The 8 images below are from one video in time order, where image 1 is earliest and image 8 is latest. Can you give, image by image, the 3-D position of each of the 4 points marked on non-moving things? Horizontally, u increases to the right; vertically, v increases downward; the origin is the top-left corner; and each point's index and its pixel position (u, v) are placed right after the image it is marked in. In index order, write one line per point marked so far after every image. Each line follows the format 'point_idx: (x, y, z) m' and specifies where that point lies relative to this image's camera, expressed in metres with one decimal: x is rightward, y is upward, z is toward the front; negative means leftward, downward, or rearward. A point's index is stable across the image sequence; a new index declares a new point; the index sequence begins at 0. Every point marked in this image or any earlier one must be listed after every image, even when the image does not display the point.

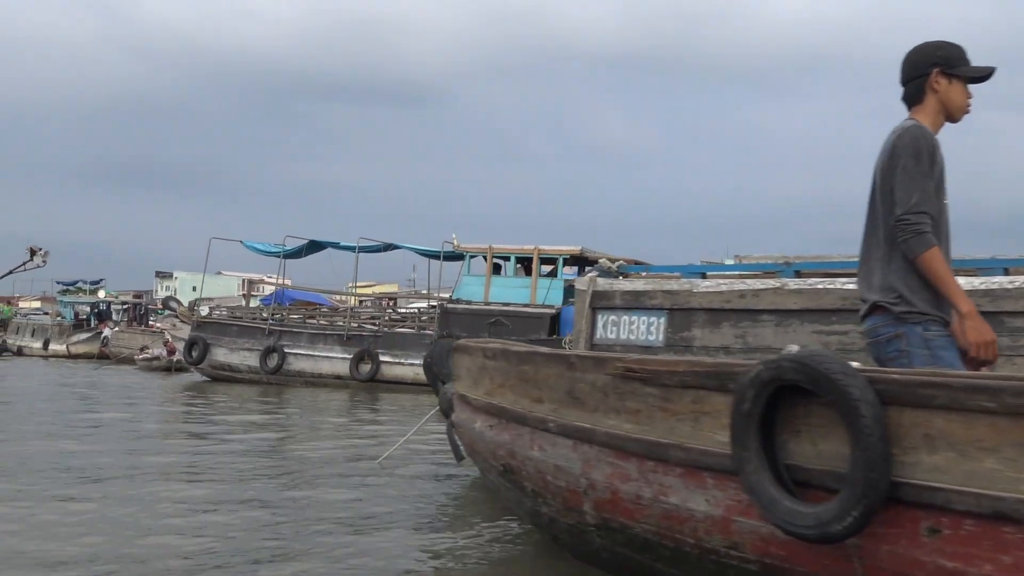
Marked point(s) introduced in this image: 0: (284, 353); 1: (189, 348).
0: (-2.6, -0.8, +14.3) m
1: (-4.0, -0.8, +15.4) m
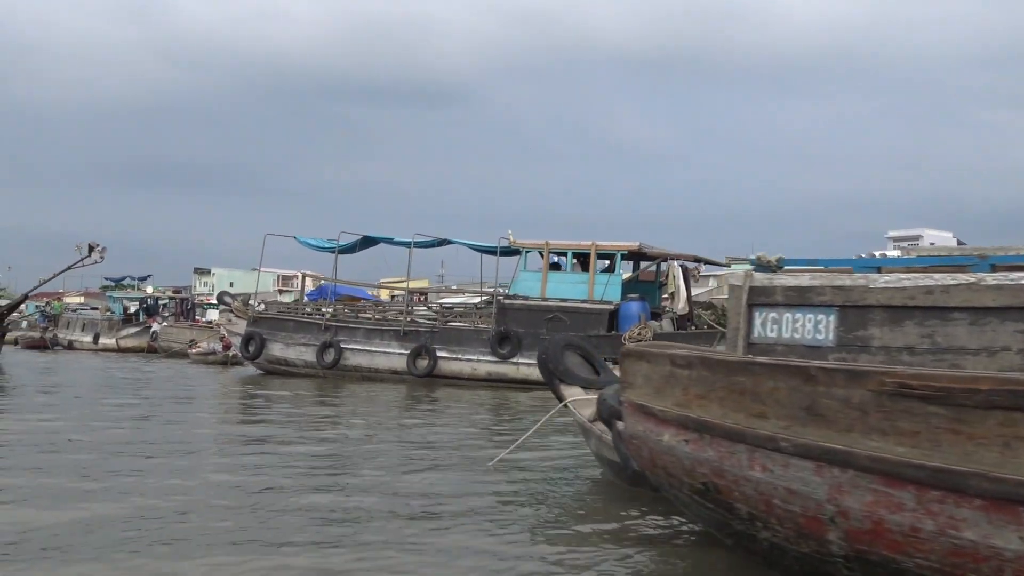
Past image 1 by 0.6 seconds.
0: (-2.0, -0.7, +14.1) m
1: (-3.3, -0.7, +15.2) m
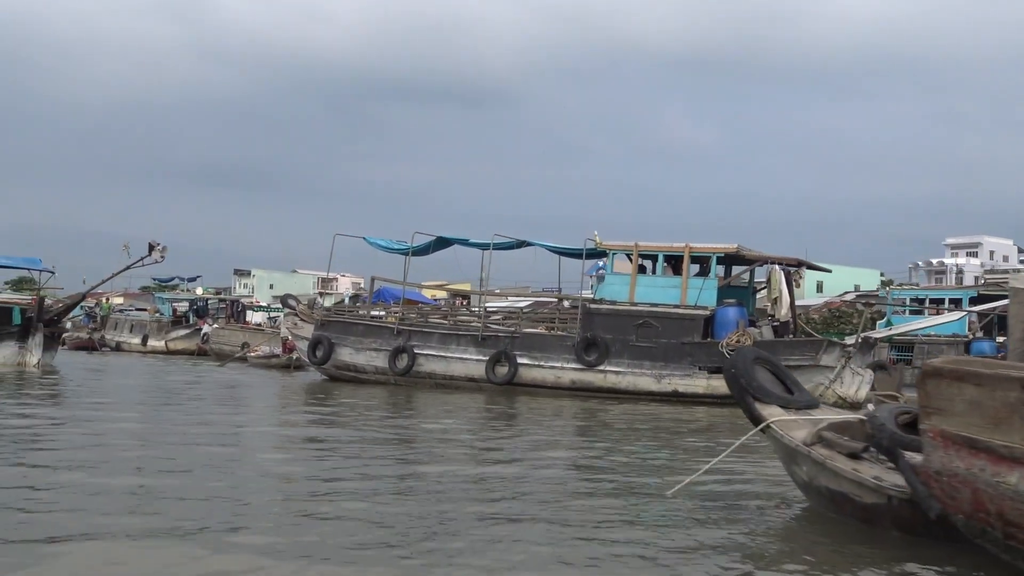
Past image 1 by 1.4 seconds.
0: (-1.1, -0.7, +13.6) m
1: (-2.4, -0.7, +14.7) m
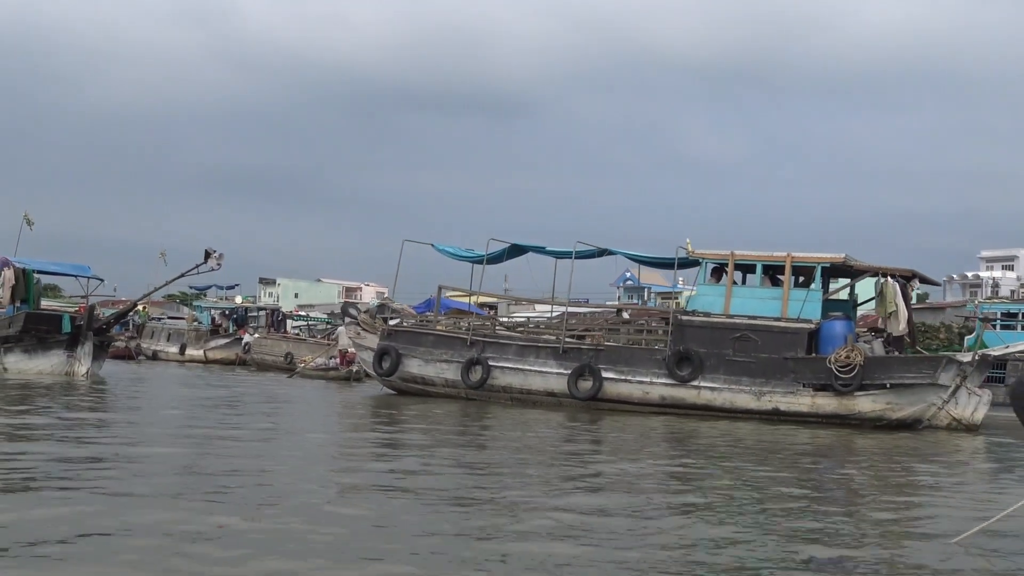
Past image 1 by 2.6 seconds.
0: (-0.2, -0.8, +12.9) m
1: (-1.5, -0.8, +14.1) m
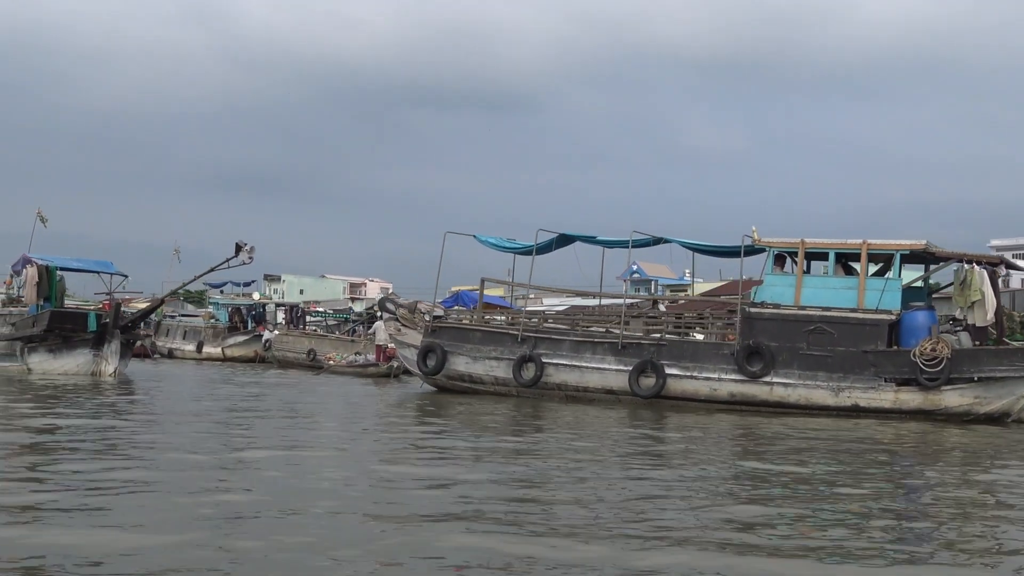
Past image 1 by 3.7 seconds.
0: (+0.3, -0.8, +12.4) m
1: (-1.0, -0.8, +13.5) m
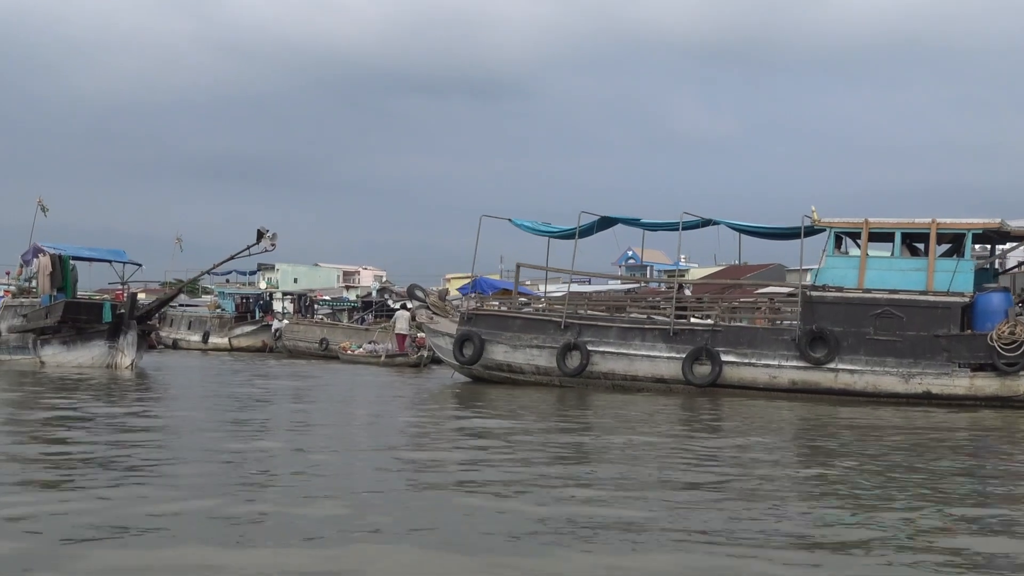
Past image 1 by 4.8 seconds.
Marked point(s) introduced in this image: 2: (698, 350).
0: (+0.7, -0.6, +11.9) m
1: (-0.5, -0.6, +13.0) m
2: (+1.7, -0.6, +11.1) m
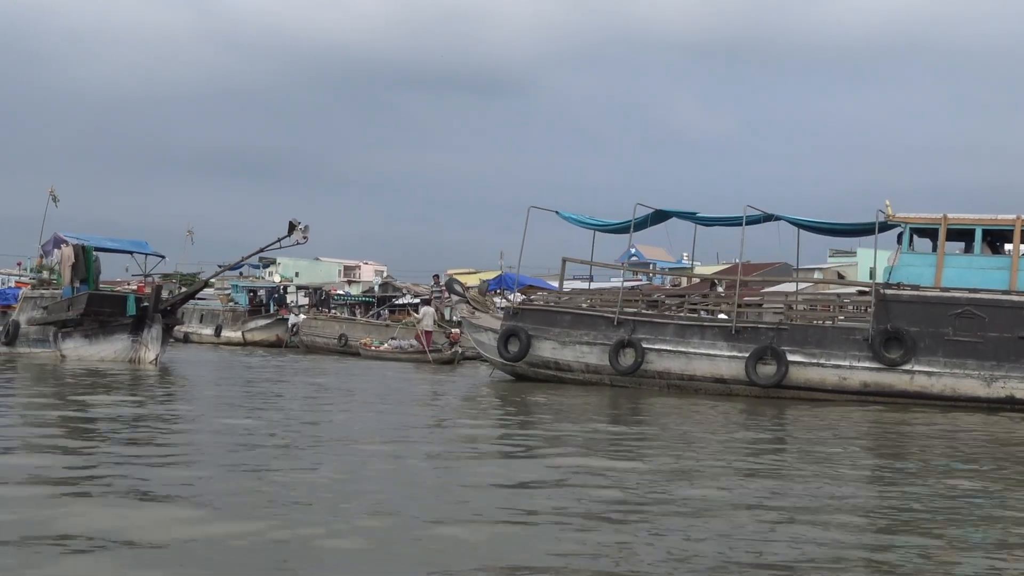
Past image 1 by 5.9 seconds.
0: (+1.2, -0.6, +11.4) m
1: (-0.1, -0.5, +12.5) m
2: (+2.2, -0.5, +10.6) m
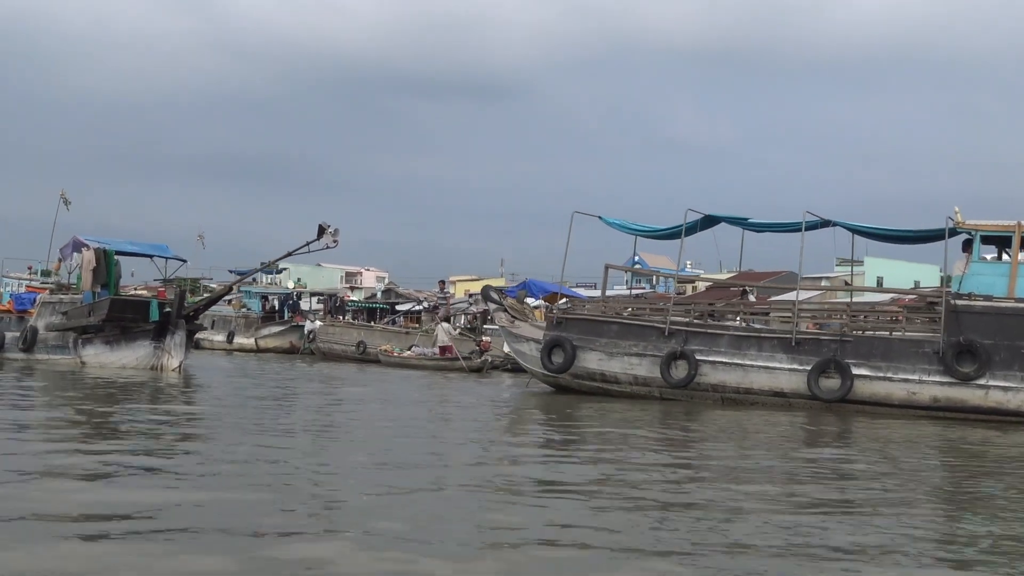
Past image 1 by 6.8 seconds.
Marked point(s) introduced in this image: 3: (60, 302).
0: (+1.6, -0.7, +11.0) m
1: (+0.4, -0.6, +12.1) m
2: (+2.6, -0.6, +10.2) m
3: (-6.2, -0.2, +16.8) m
